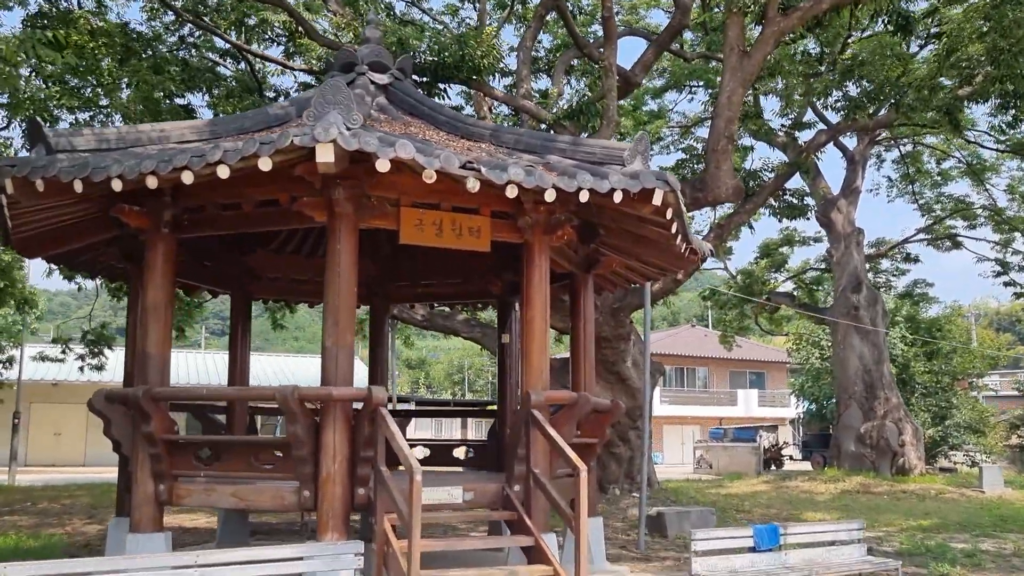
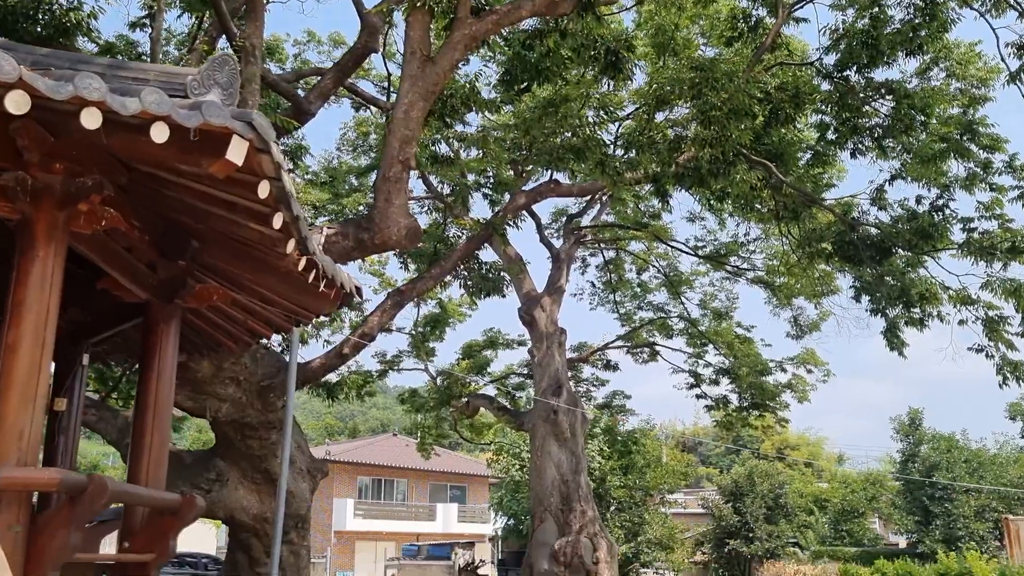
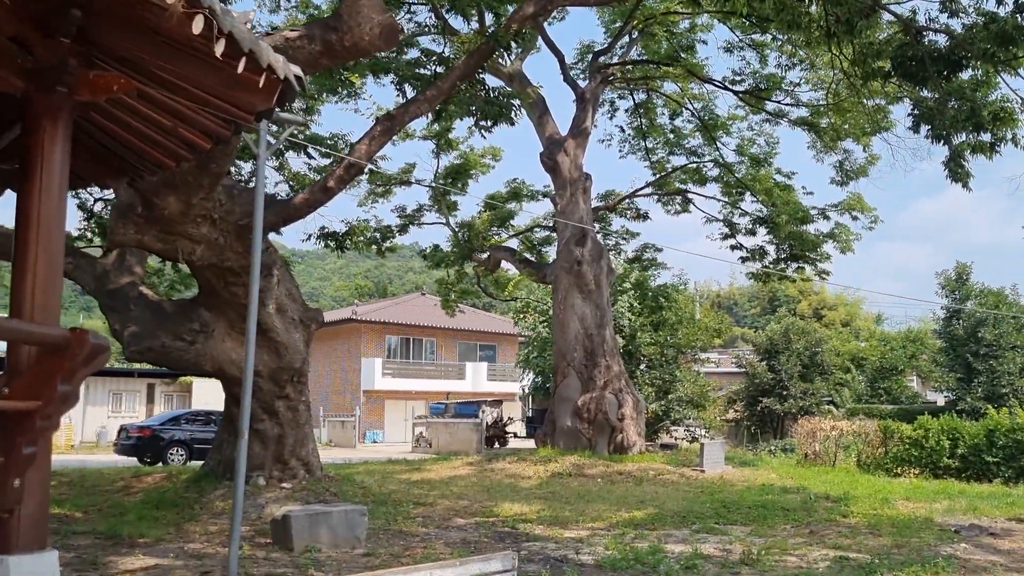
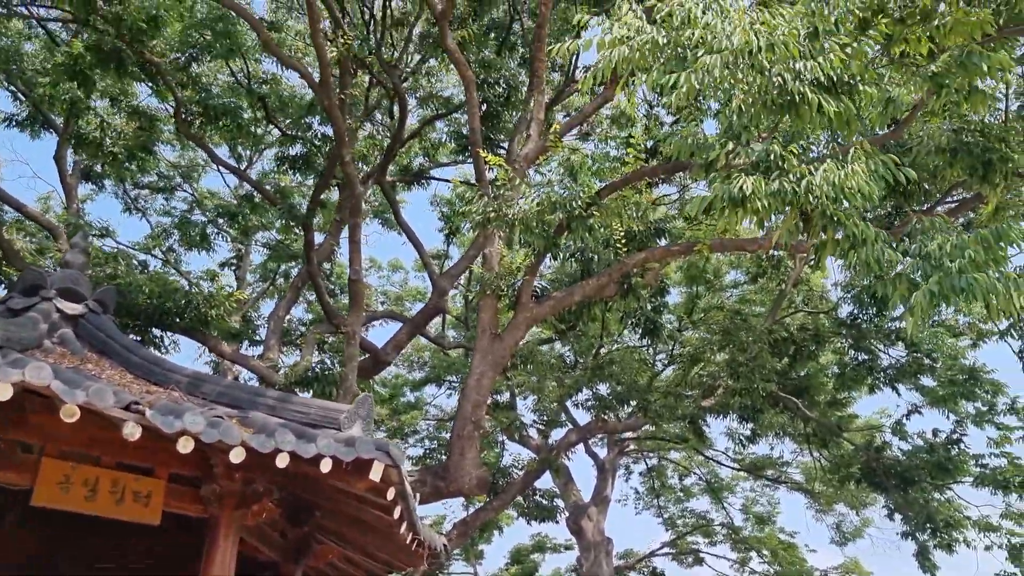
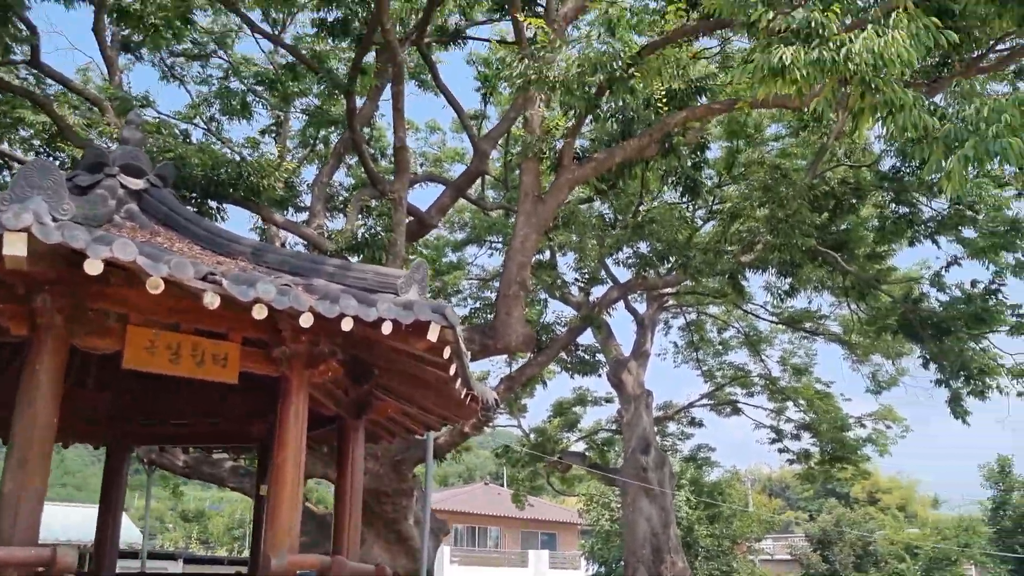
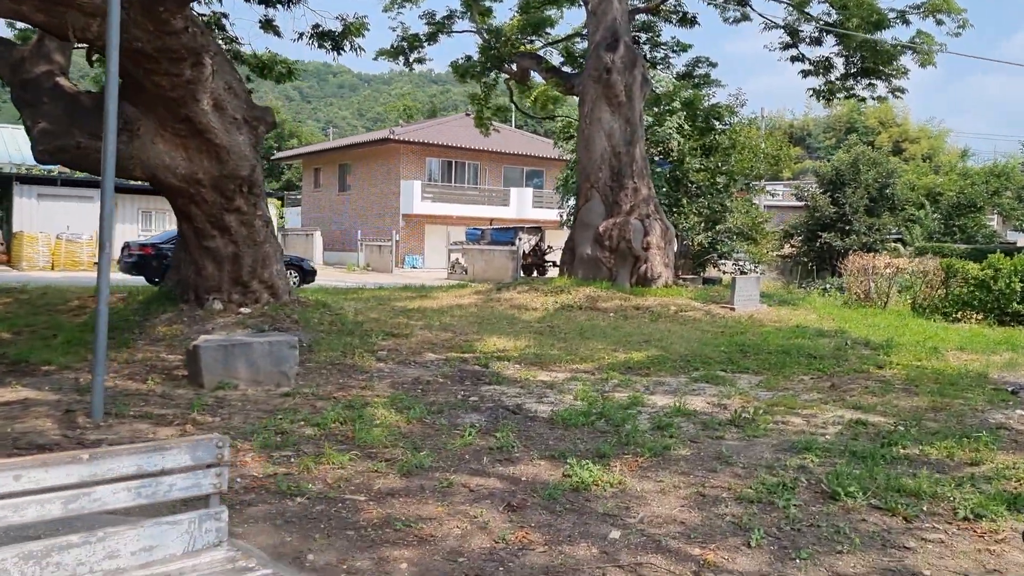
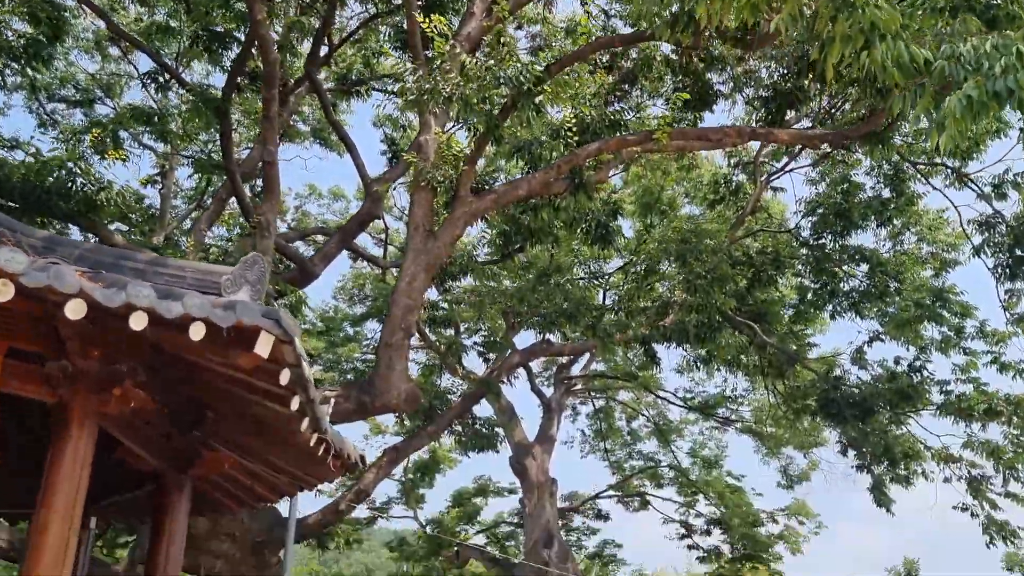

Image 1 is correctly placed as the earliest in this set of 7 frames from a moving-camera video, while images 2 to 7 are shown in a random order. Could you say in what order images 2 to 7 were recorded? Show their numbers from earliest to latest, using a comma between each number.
5, 4, 7, 2, 3, 6
